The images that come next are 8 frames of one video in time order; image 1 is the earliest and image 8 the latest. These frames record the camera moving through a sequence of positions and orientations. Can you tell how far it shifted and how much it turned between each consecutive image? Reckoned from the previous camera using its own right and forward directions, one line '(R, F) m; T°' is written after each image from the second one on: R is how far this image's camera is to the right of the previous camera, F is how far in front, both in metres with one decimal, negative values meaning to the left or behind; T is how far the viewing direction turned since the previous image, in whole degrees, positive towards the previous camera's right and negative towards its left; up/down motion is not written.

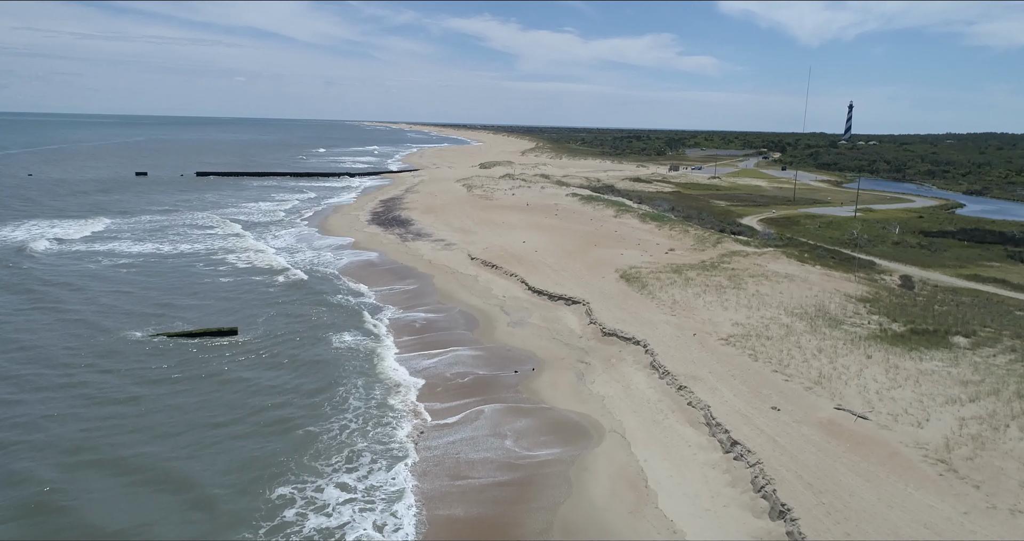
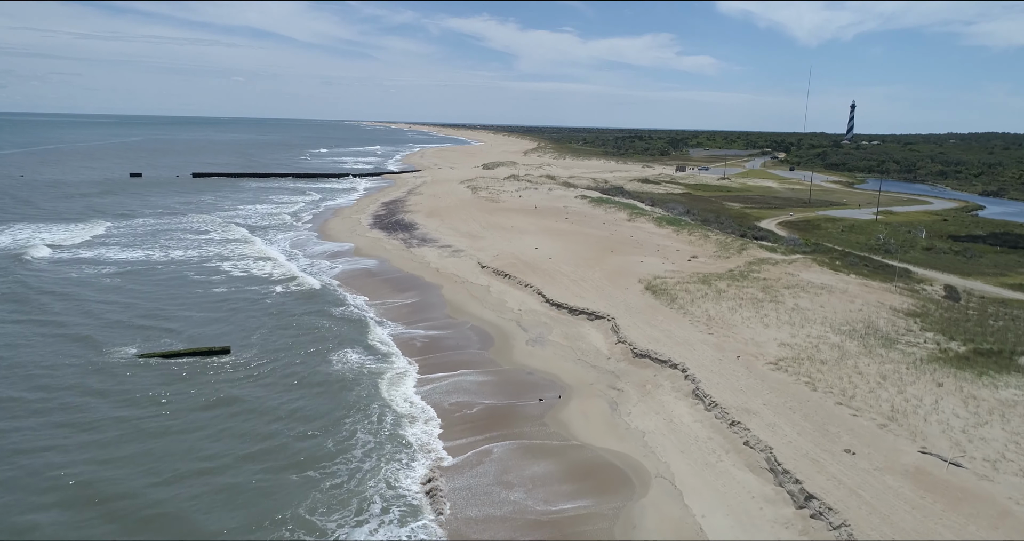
(-0.4, +1.5) m; 0°
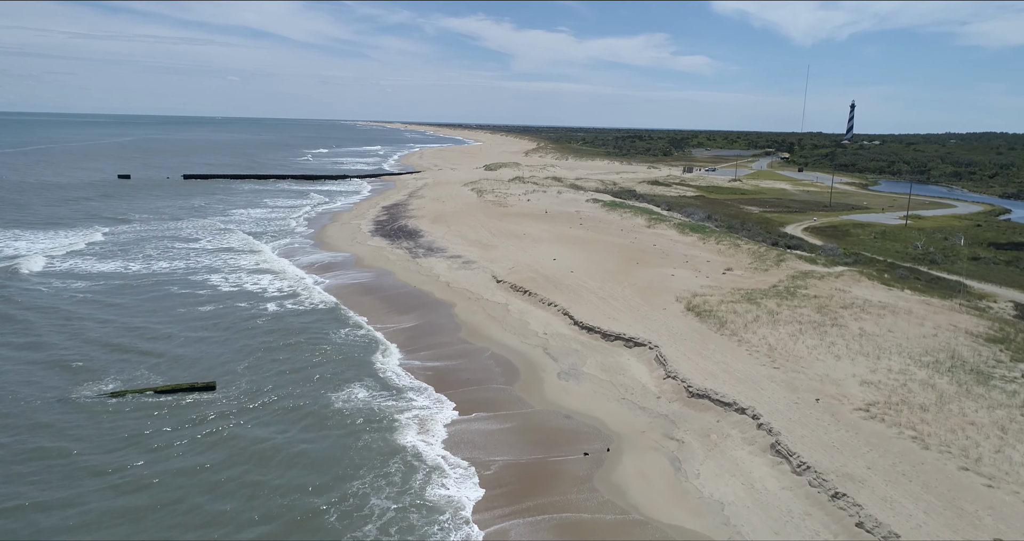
(-0.6, +2.0) m; 0°
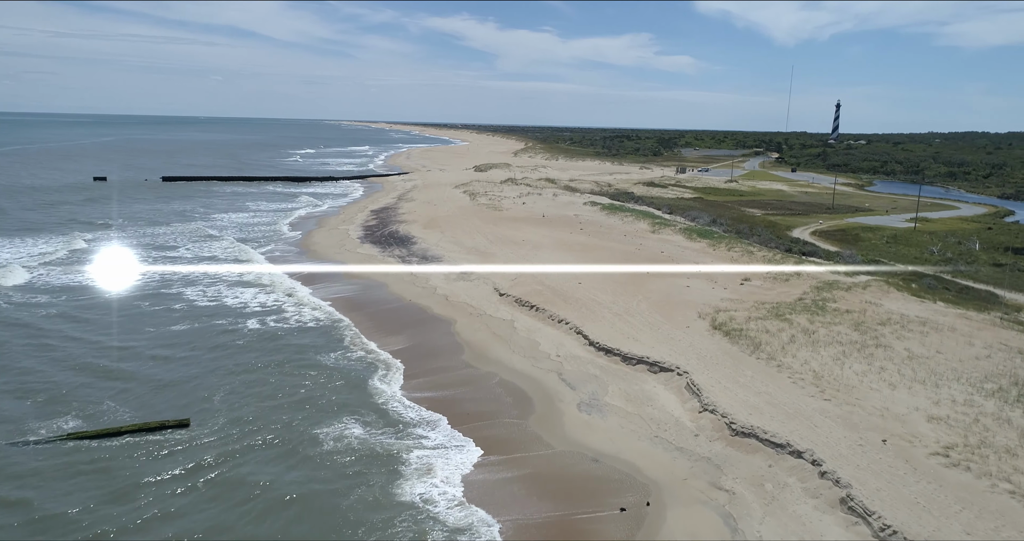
(-0.5, +1.5) m; +1°
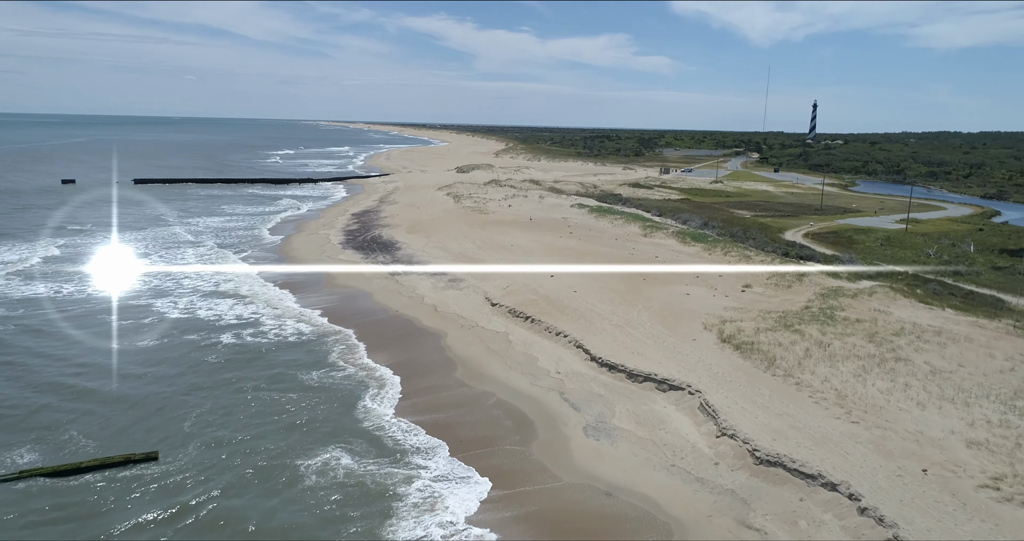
(-0.3, +0.9) m; +2°
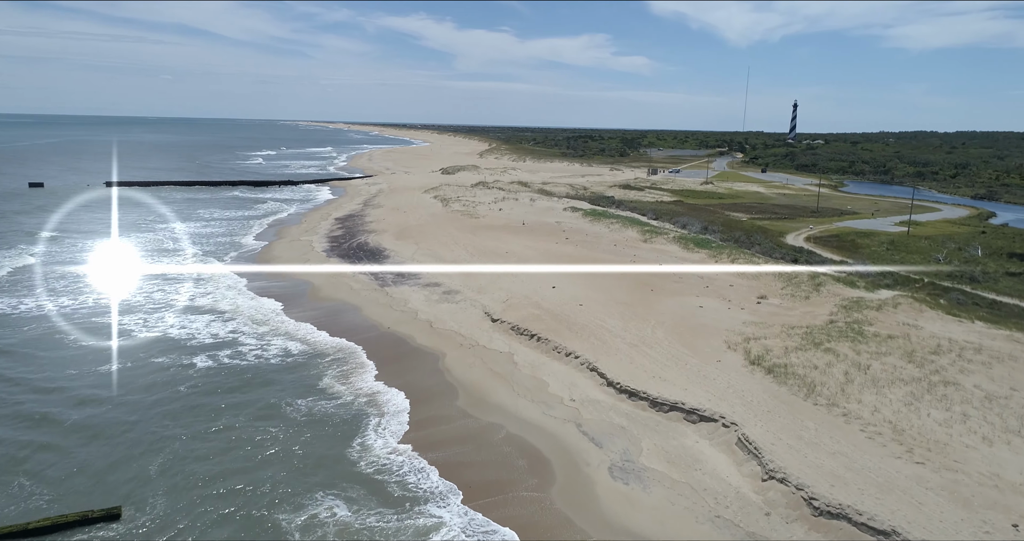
(-0.5, +1.3) m; +2°
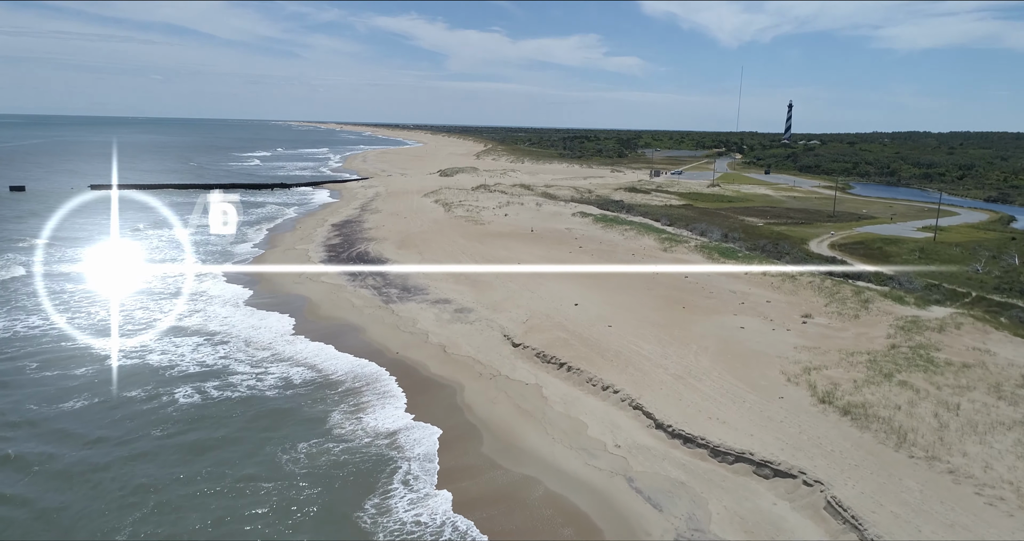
(-0.6, +1.7) m; +1°
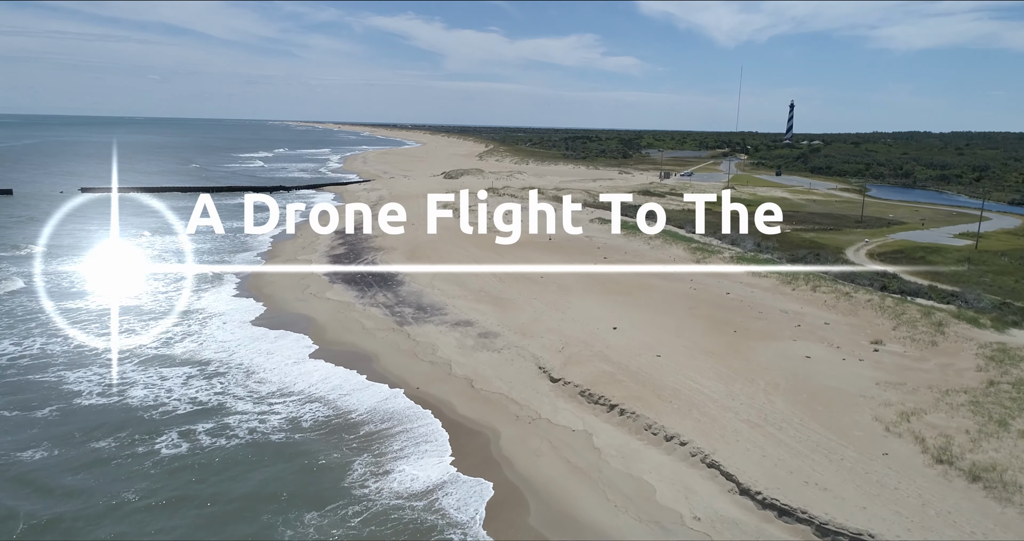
(-0.7, +1.8) m; 0°
